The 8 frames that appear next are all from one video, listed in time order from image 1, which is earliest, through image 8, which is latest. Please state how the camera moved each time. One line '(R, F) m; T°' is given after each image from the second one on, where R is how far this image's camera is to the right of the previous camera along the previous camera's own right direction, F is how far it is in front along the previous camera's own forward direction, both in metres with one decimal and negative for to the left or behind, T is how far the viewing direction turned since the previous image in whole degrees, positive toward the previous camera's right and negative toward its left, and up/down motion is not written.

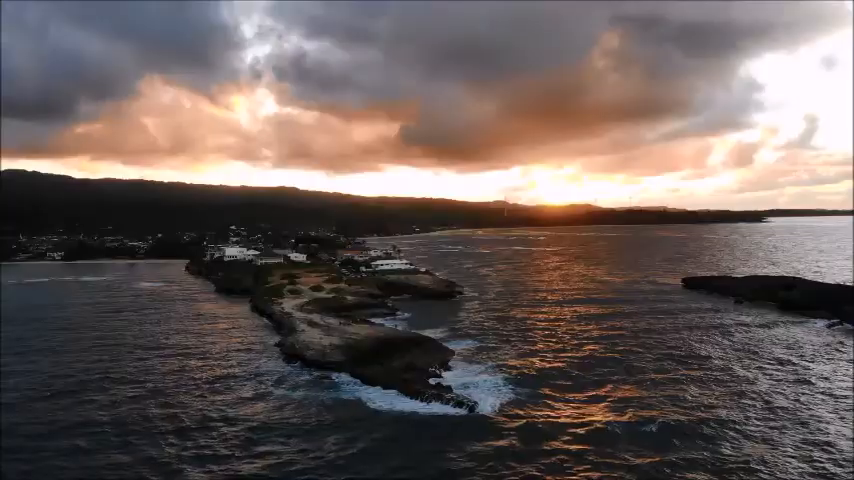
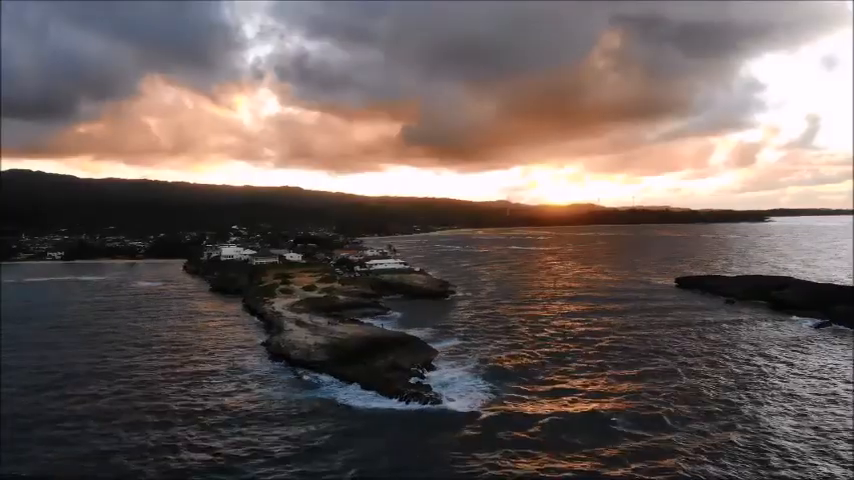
(+0.7, -0.1) m; 0°
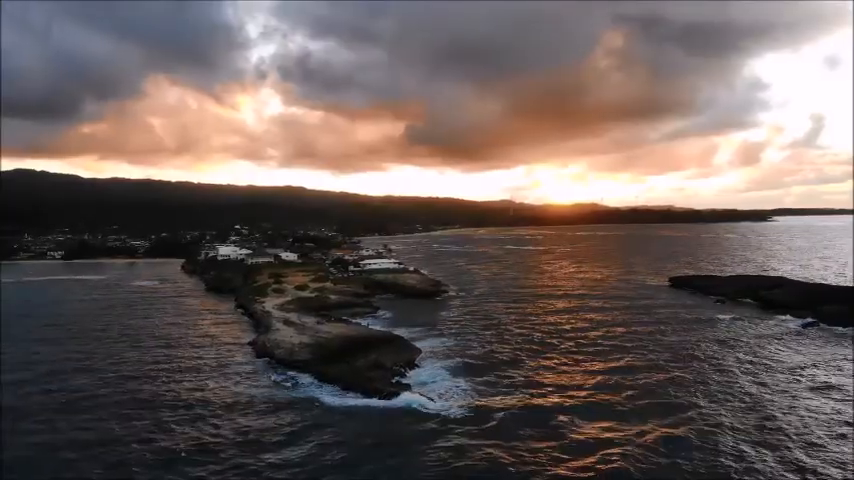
(+0.7, -0.1) m; 0°
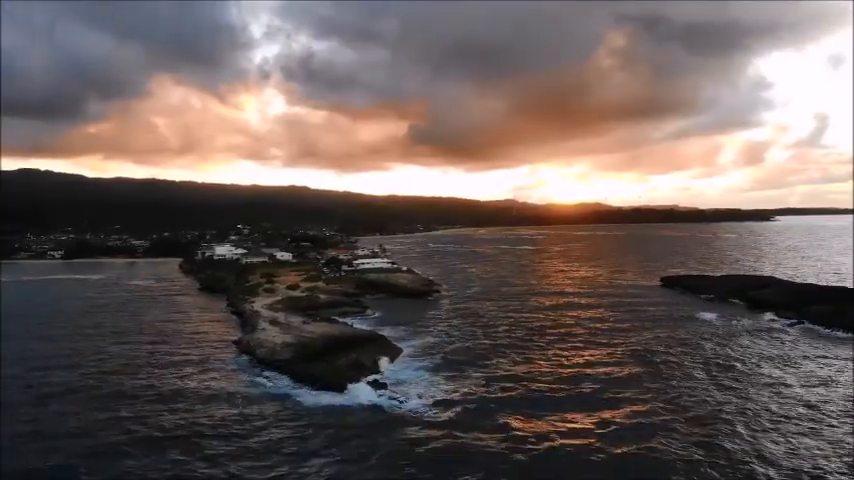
(+0.8, -0.1) m; 0°
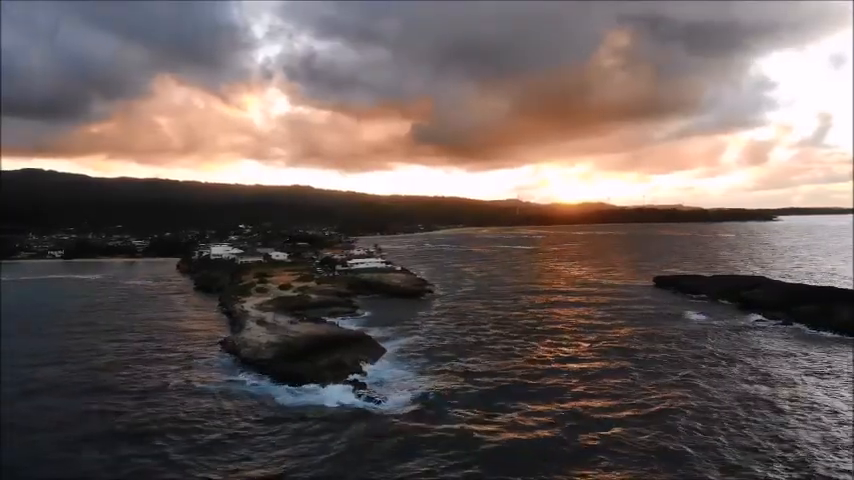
(+0.7, -0.1) m; 0°
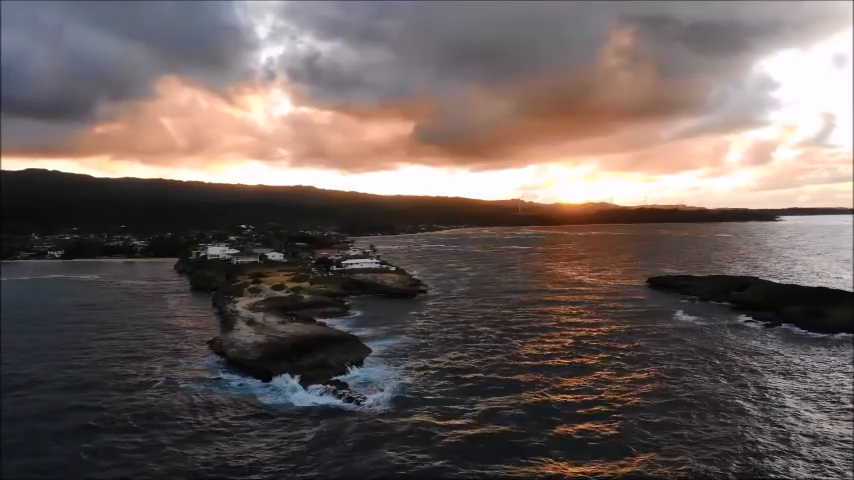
(+0.6, -0.1) m; 0°
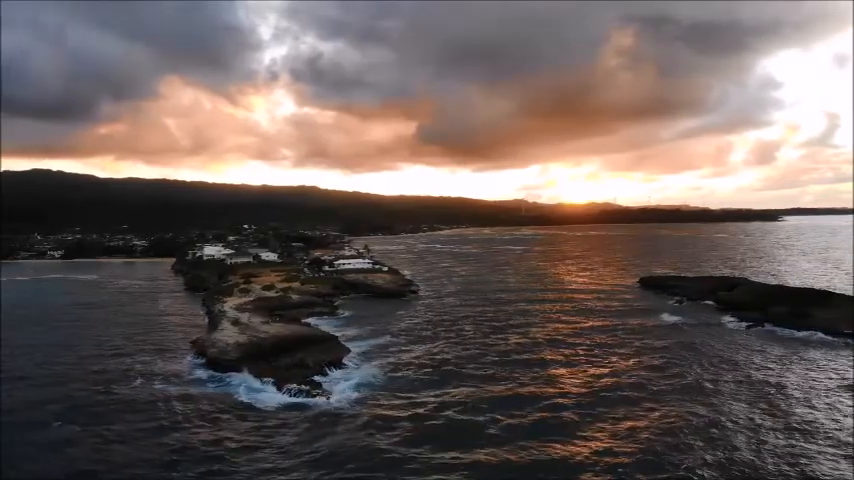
(+0.9, -0.2) m; 0°
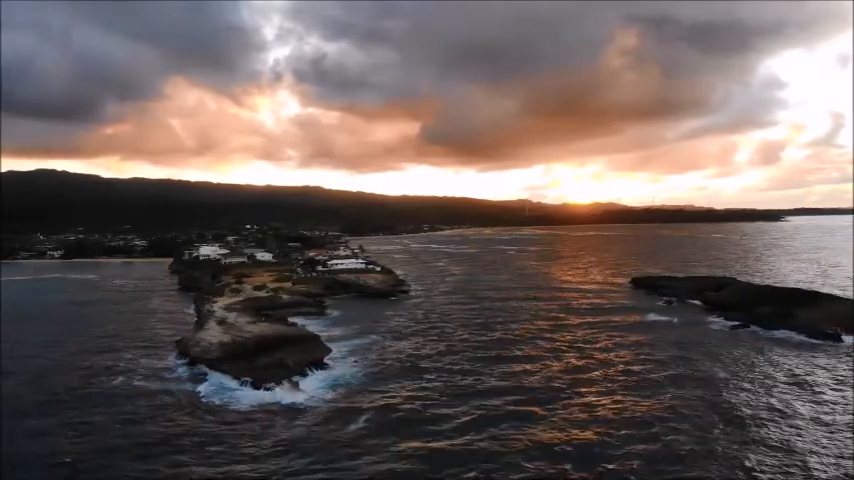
(+0.8, -0.2) m; 0°
